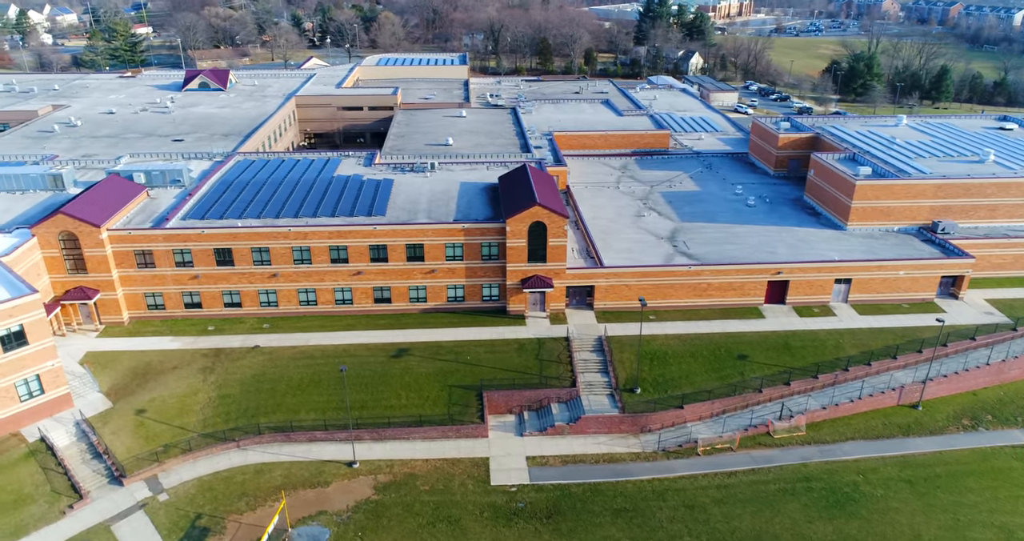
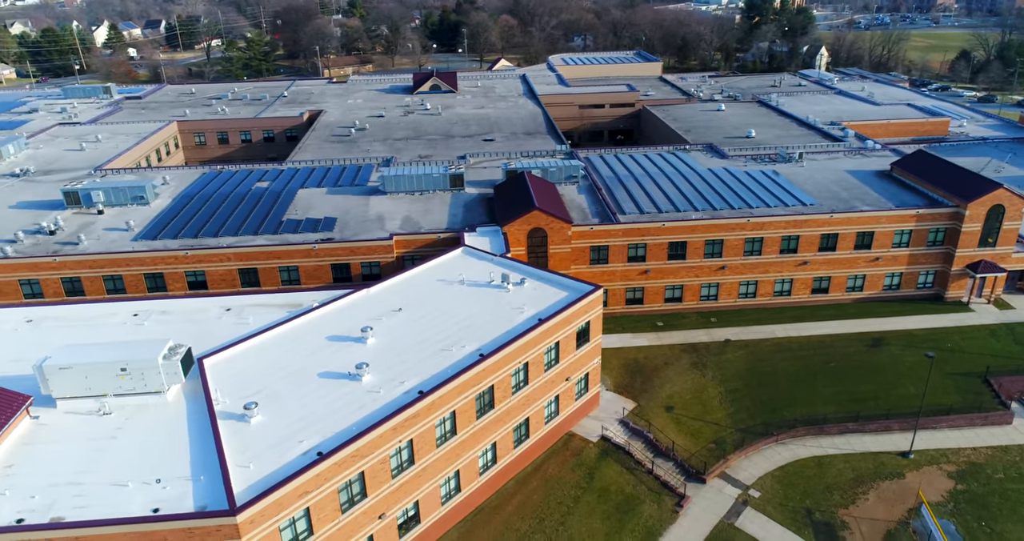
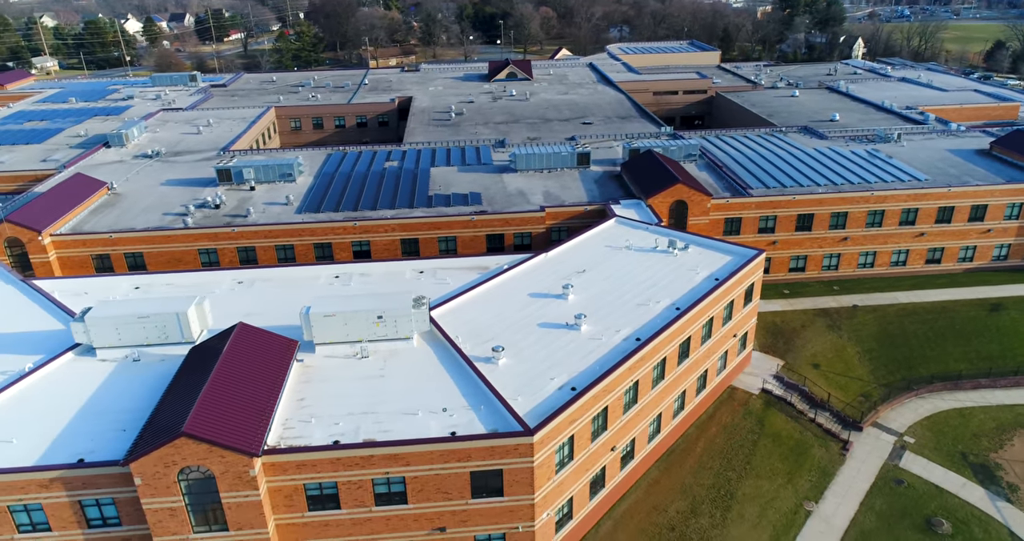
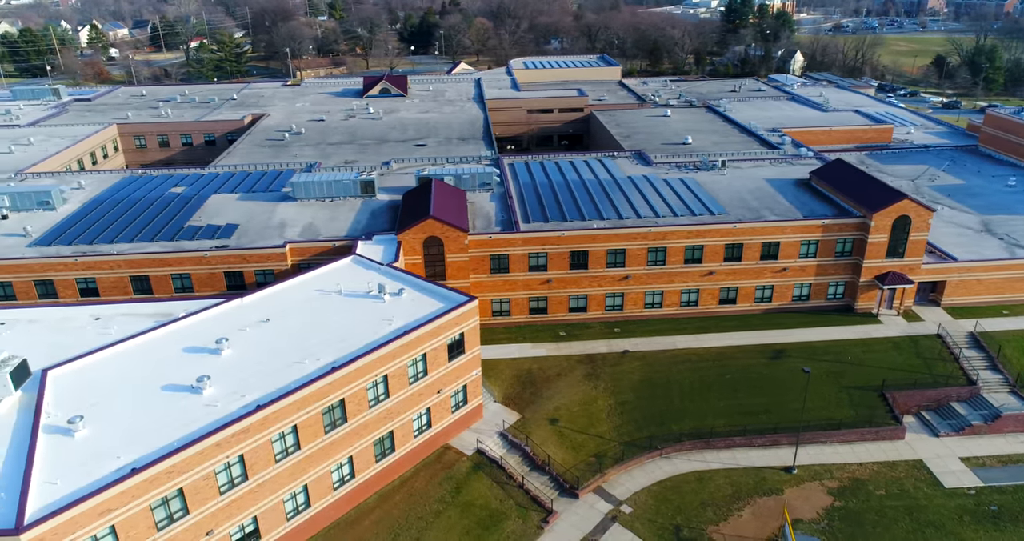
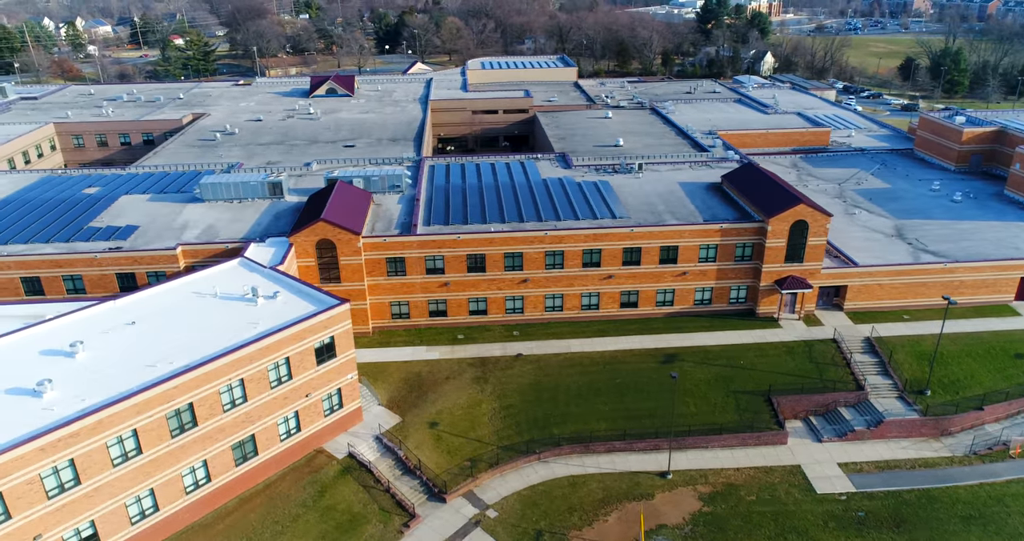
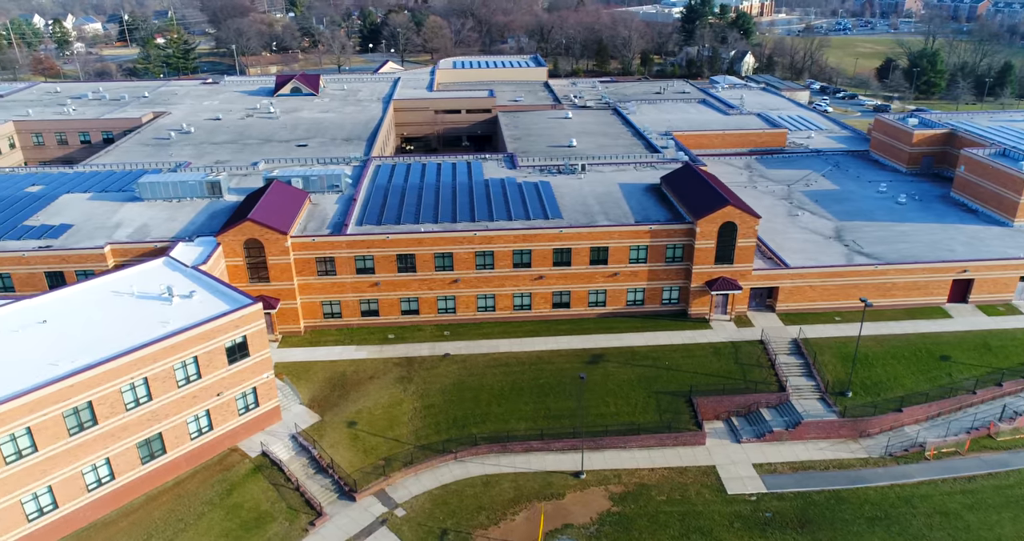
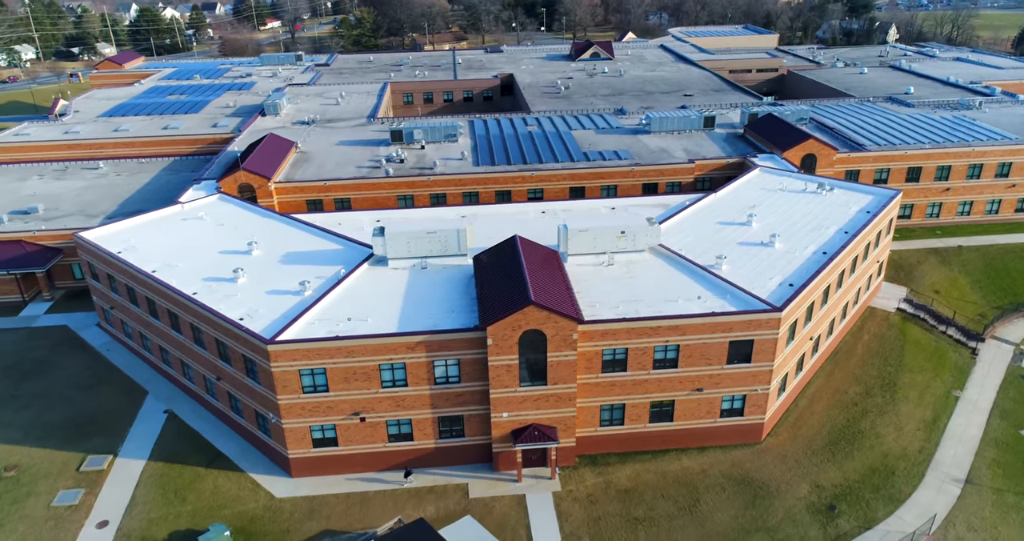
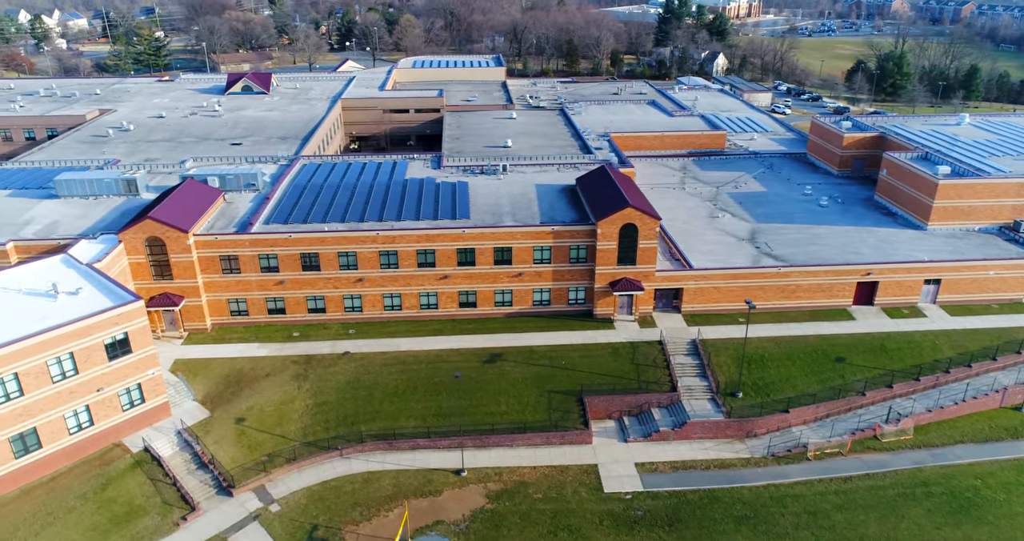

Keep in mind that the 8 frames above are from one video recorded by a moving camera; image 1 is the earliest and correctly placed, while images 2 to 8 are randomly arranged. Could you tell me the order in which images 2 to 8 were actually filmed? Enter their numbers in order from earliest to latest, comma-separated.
8, 6, 5, 4, 2, 3, 7
